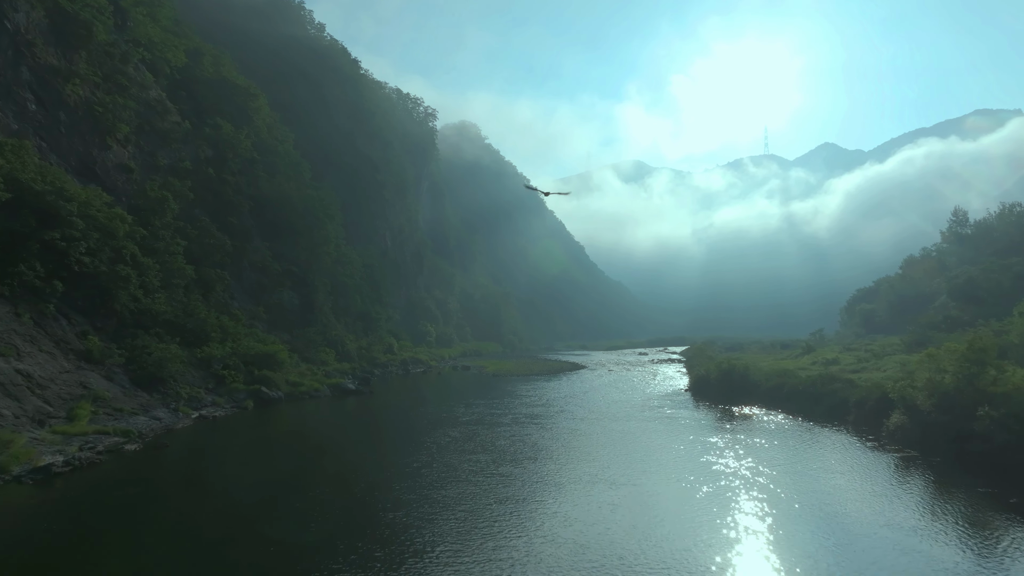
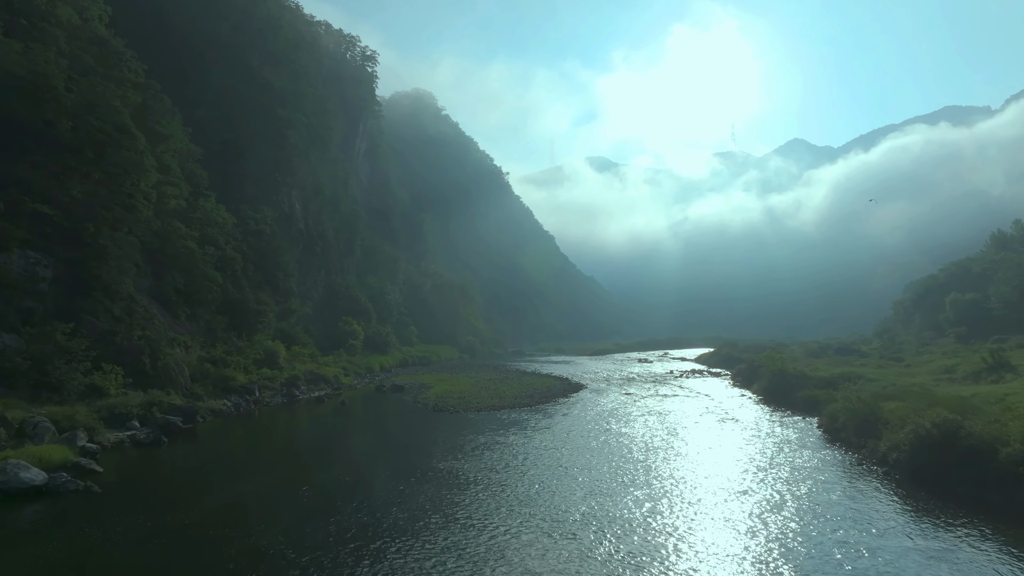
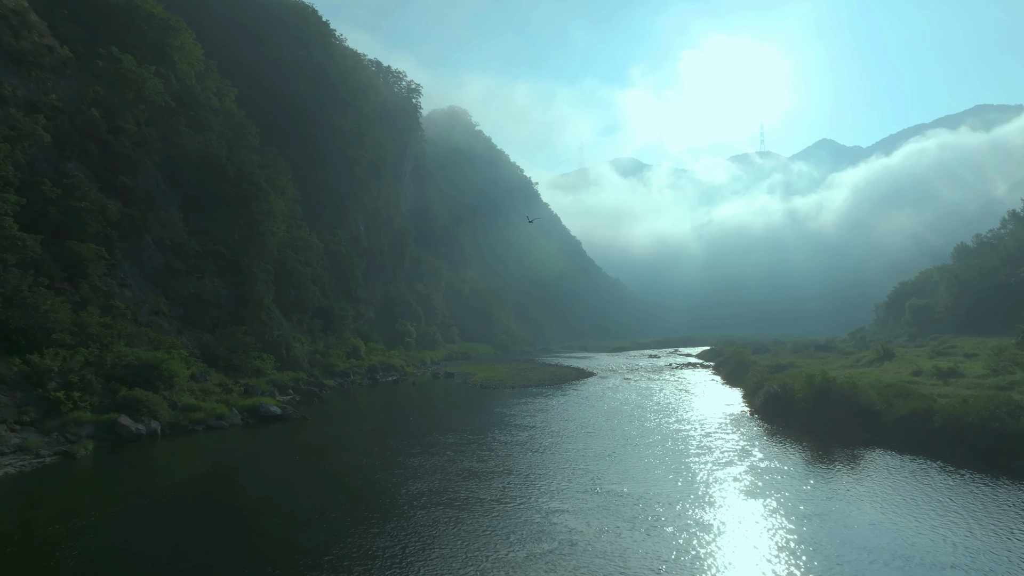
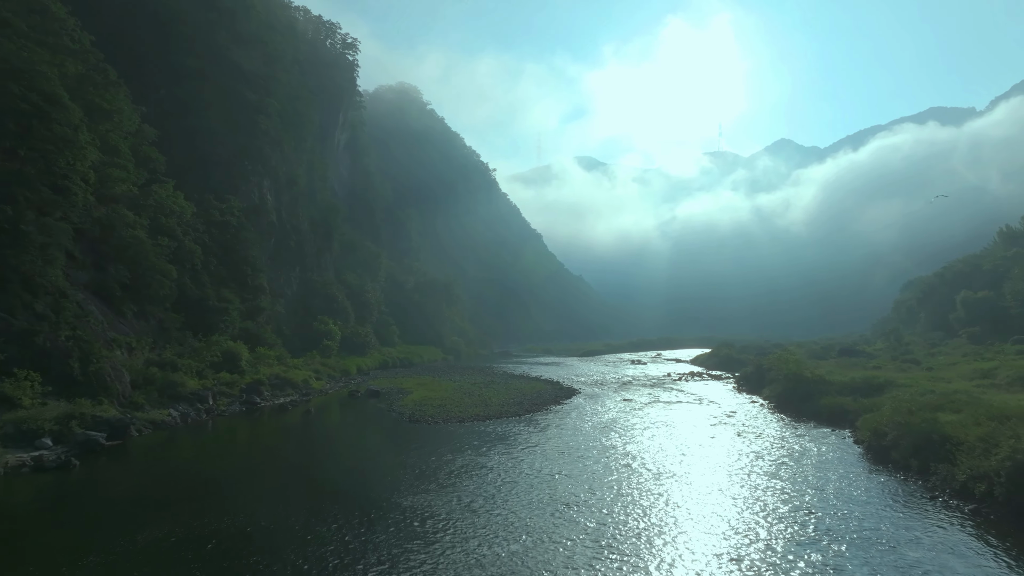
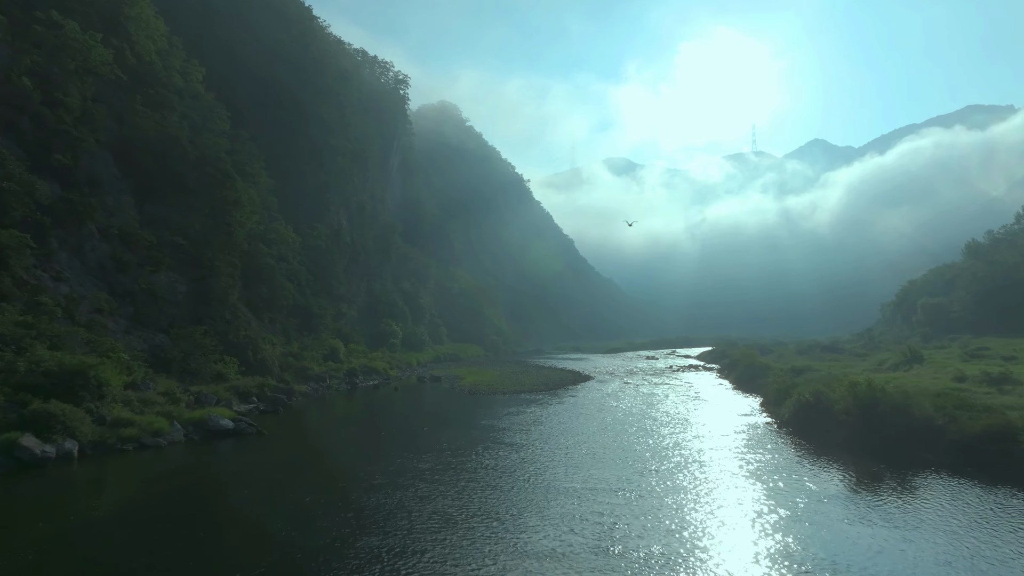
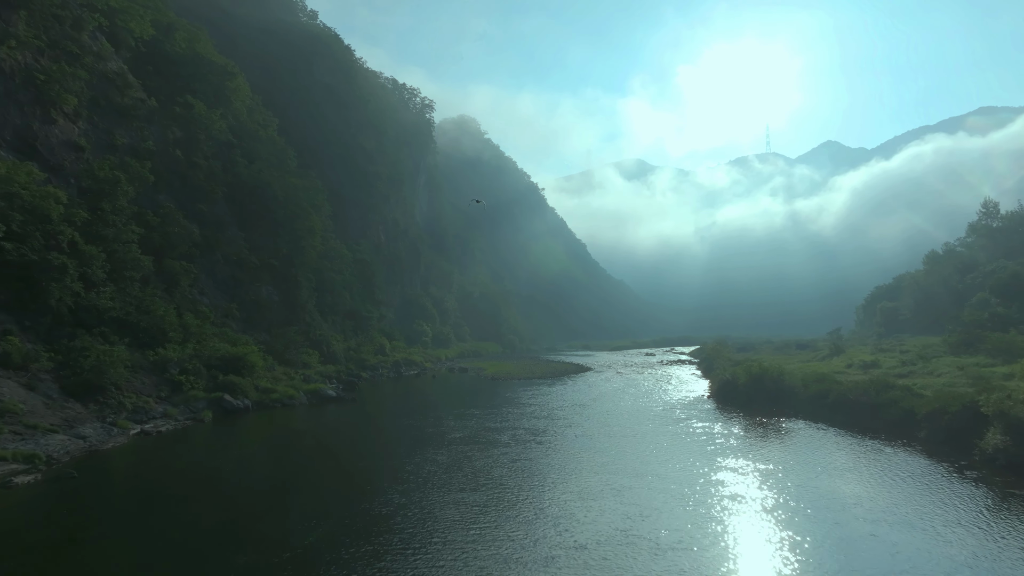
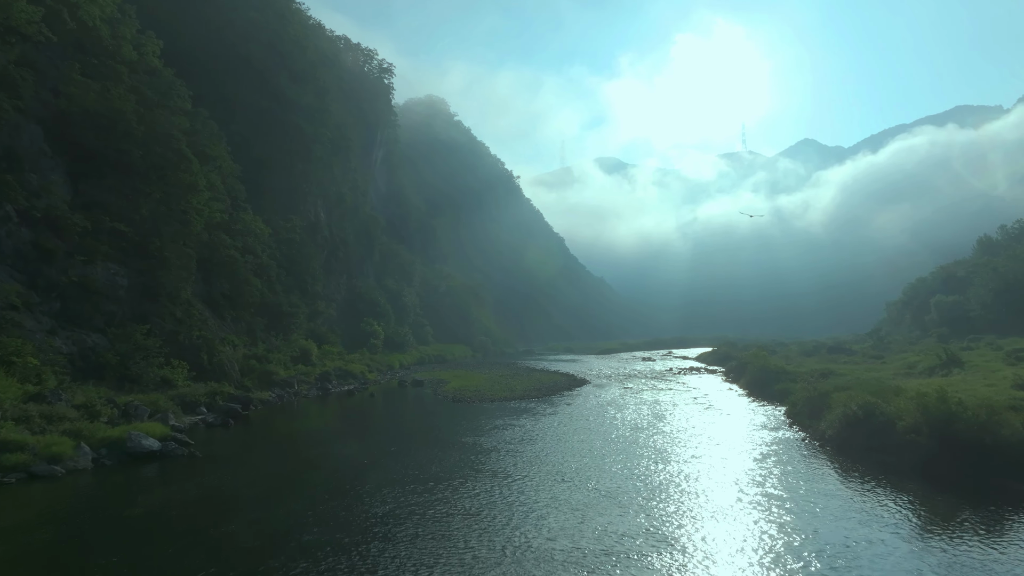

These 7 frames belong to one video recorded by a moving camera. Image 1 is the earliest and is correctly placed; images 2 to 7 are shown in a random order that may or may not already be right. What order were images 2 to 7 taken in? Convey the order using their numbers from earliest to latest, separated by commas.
6, 3, 5, 7, 2, 4
